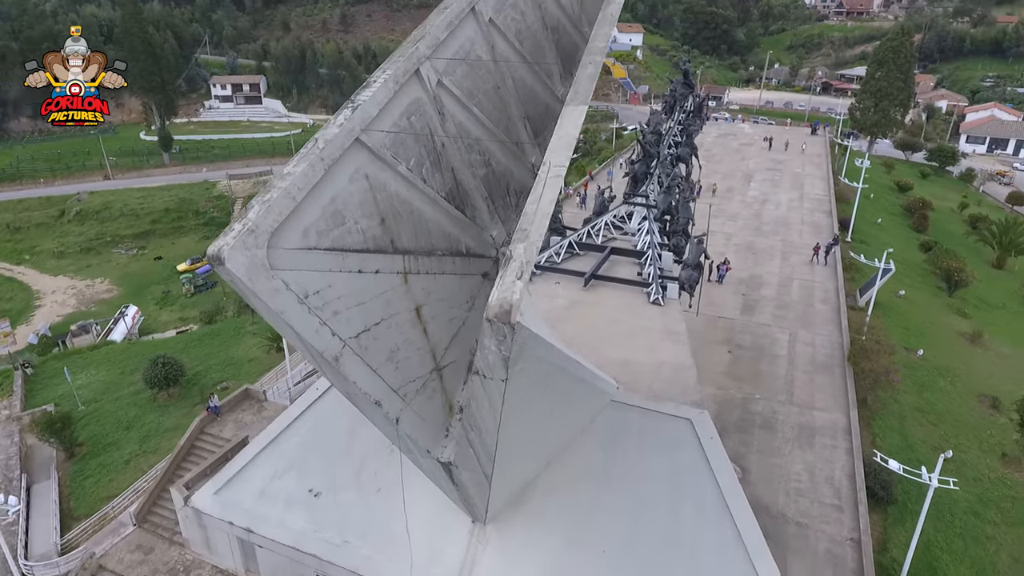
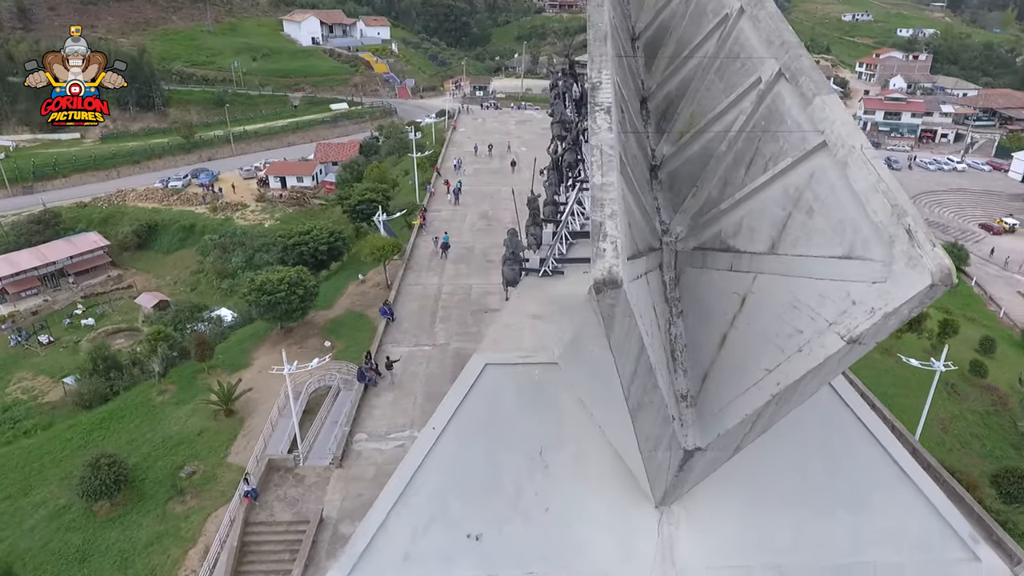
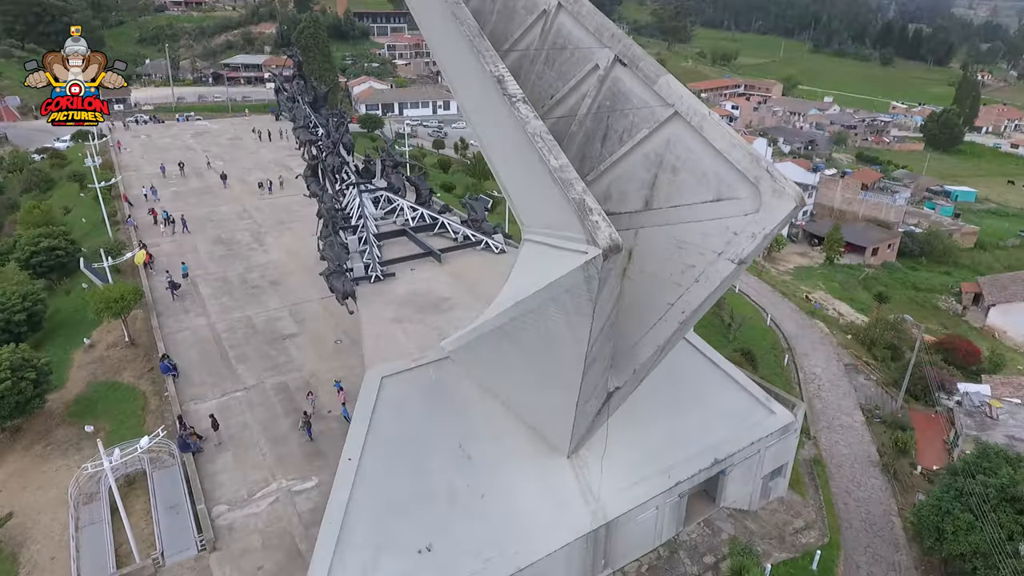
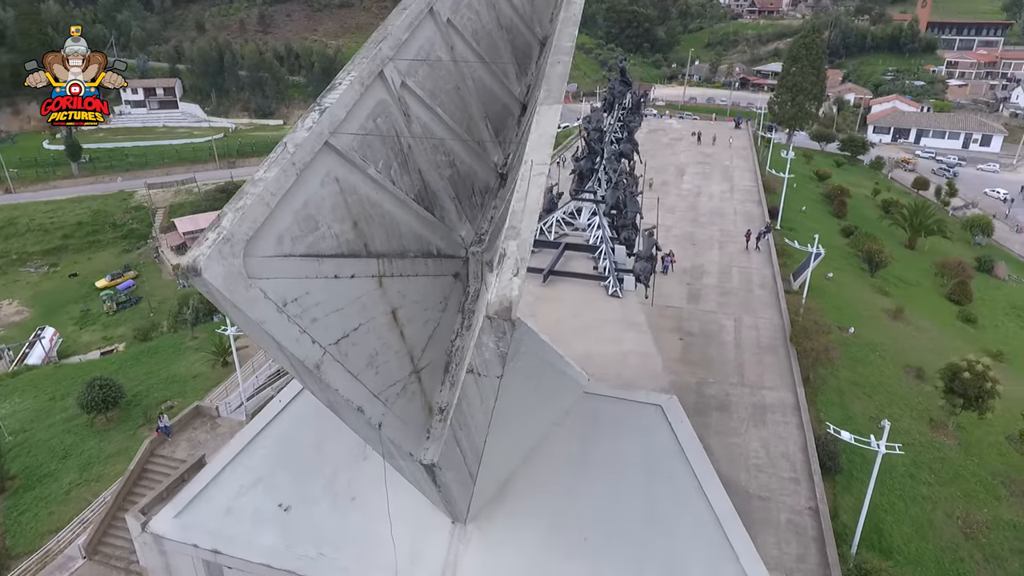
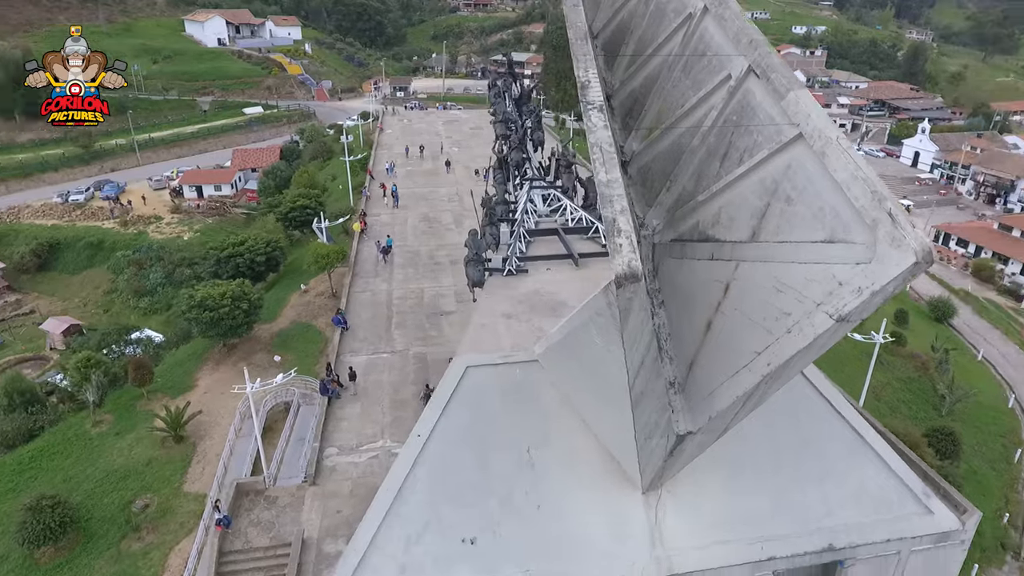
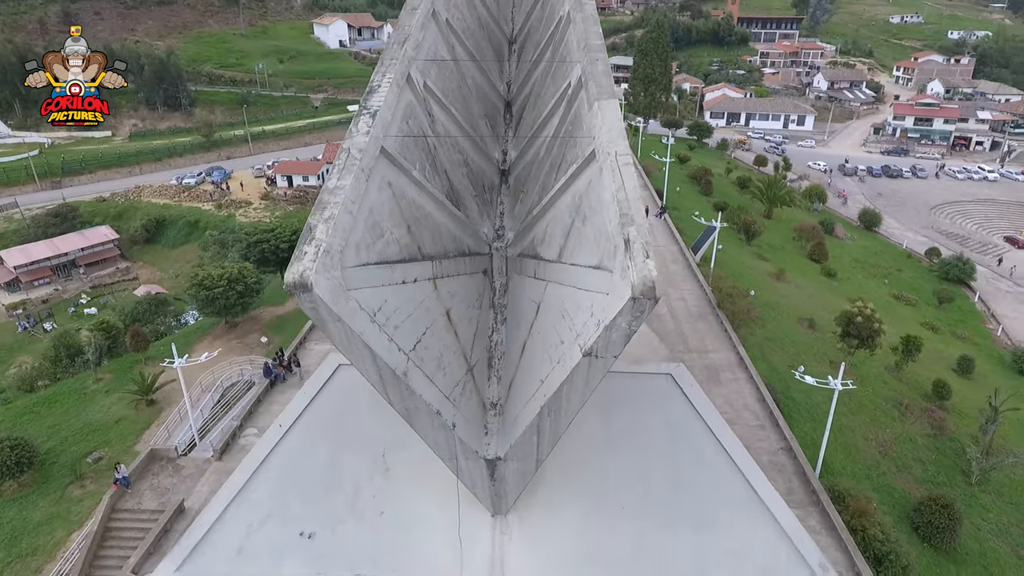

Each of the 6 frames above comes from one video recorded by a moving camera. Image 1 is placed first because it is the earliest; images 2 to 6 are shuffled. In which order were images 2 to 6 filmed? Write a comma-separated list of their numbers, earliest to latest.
4, 6, 2, 5, 3
